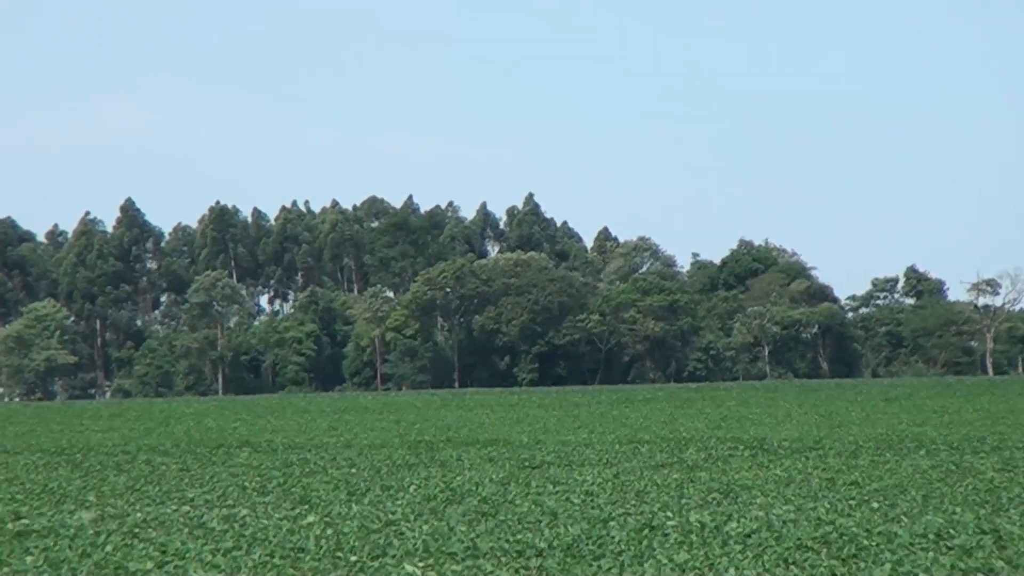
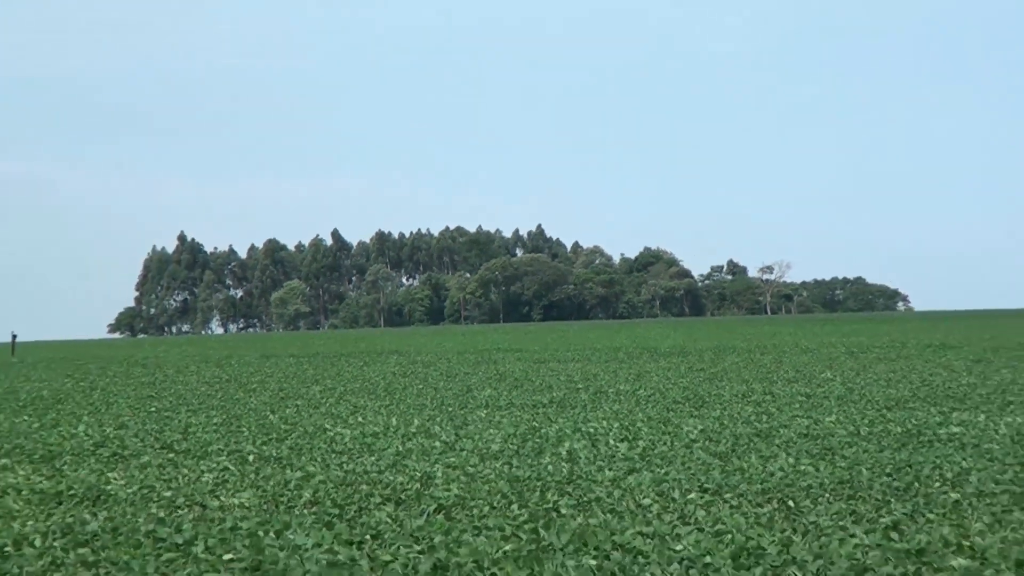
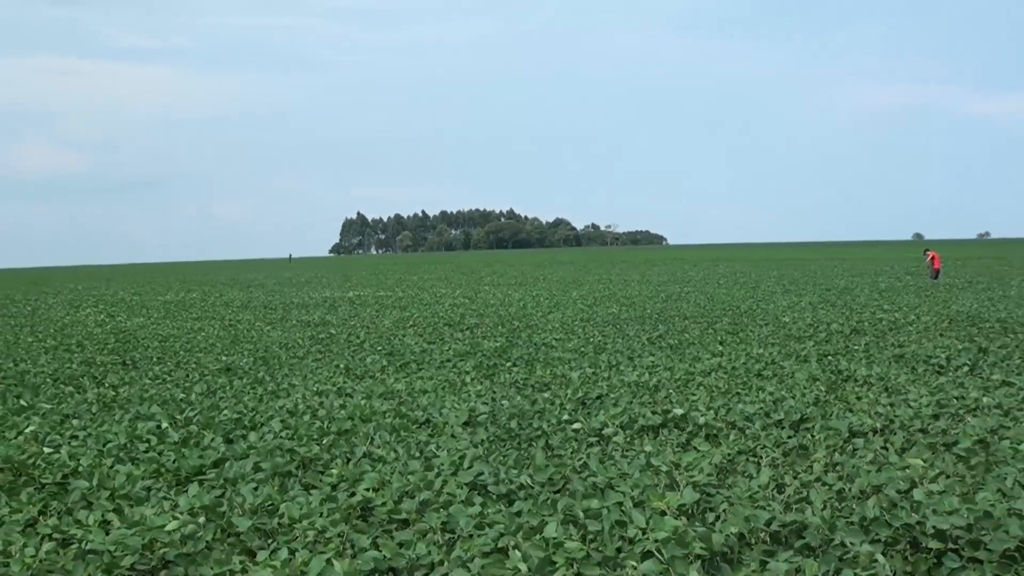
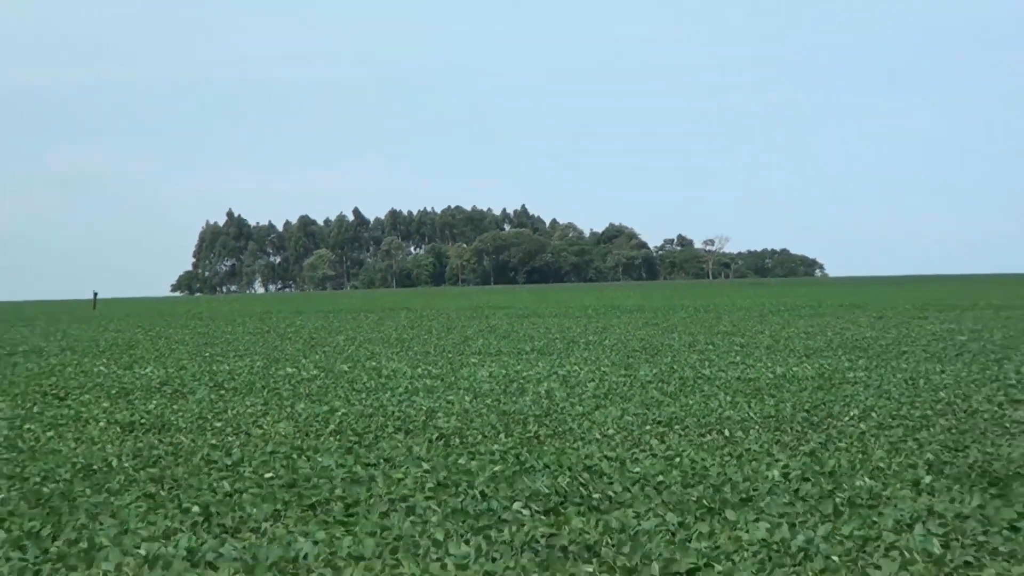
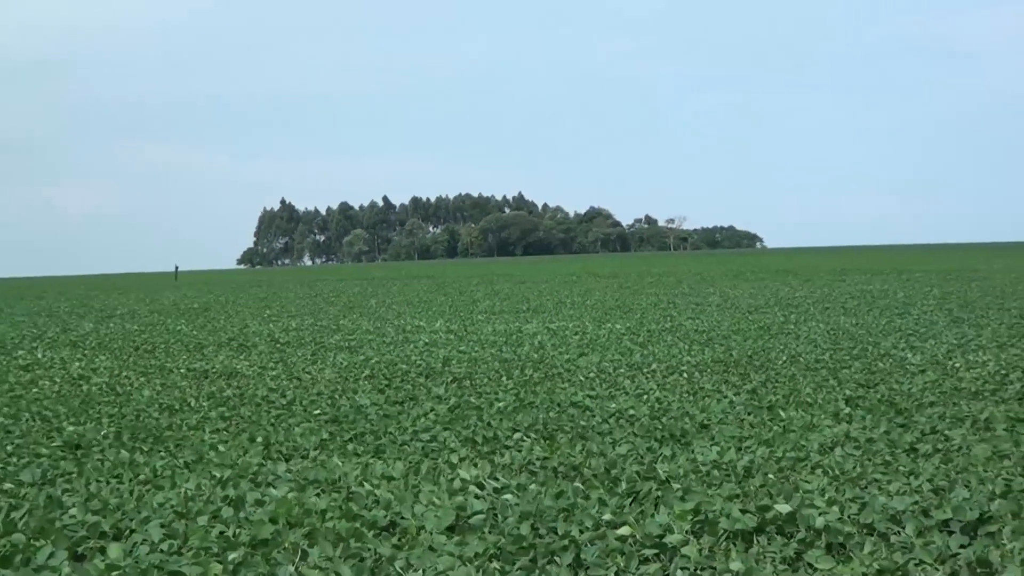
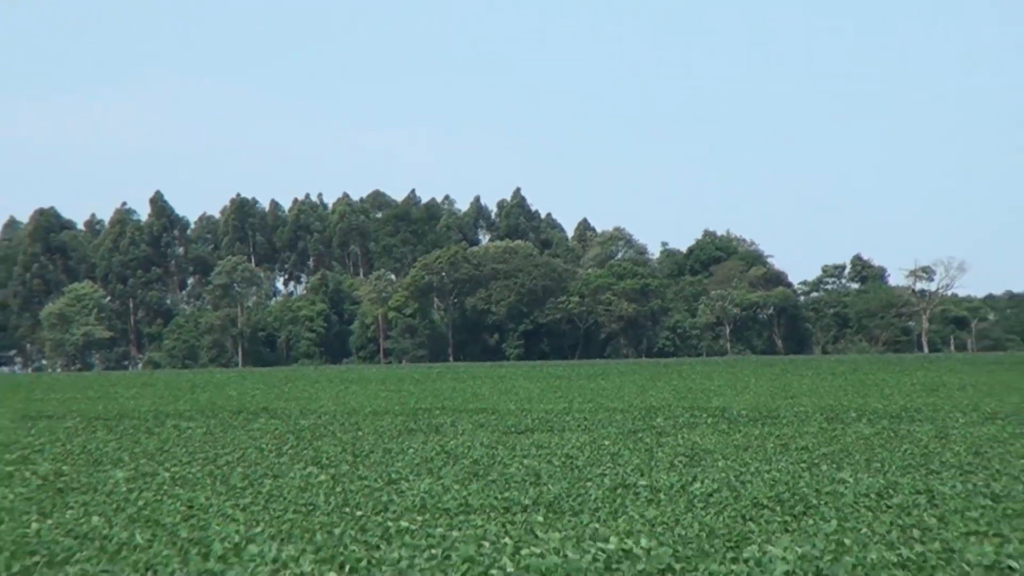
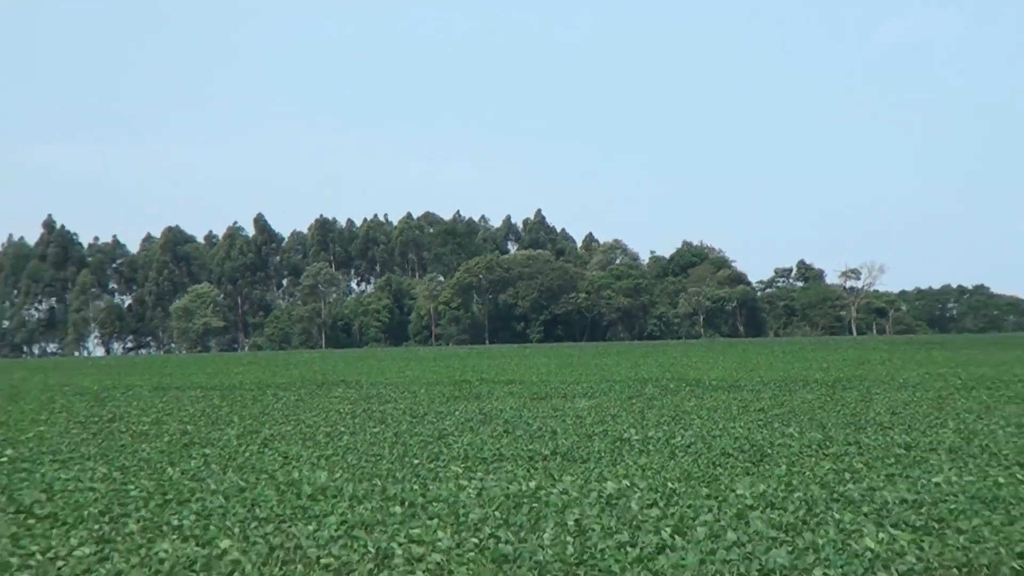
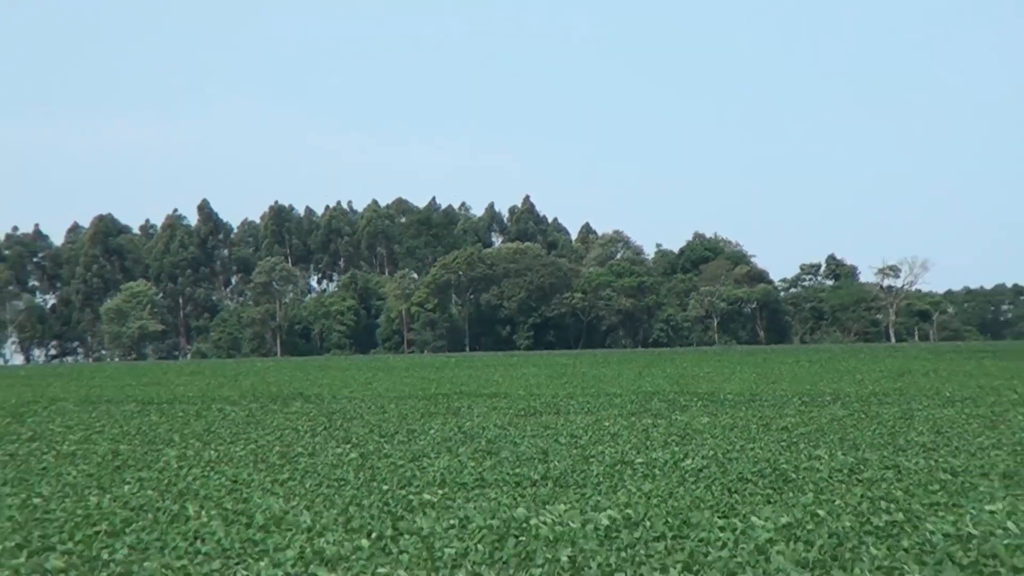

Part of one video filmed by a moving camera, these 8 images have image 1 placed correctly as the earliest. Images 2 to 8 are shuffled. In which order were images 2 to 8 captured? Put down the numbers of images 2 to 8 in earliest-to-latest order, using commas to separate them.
6, 8, 7, 2, 4, 5, 3
